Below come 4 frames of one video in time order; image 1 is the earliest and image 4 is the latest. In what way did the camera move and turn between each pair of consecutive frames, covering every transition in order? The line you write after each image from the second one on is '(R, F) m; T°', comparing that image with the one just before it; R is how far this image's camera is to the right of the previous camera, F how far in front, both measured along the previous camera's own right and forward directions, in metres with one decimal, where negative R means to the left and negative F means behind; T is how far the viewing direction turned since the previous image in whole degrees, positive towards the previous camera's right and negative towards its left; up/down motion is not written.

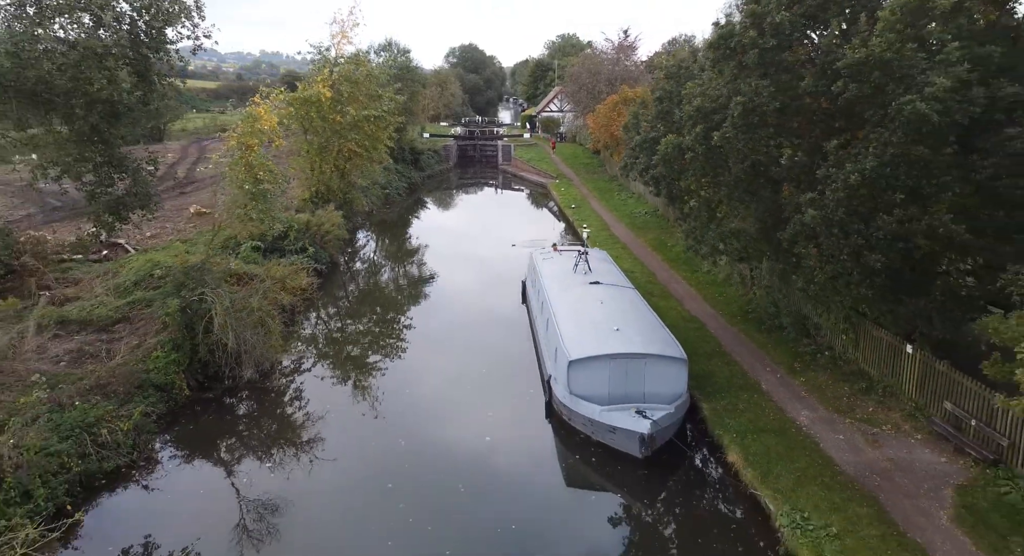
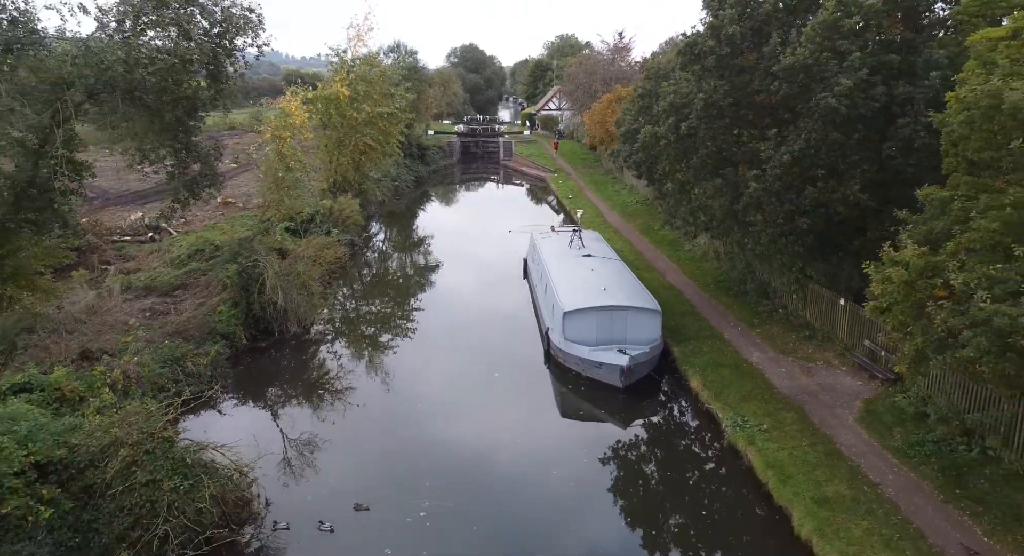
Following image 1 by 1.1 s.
(-0.1, -3.3) m; 0°
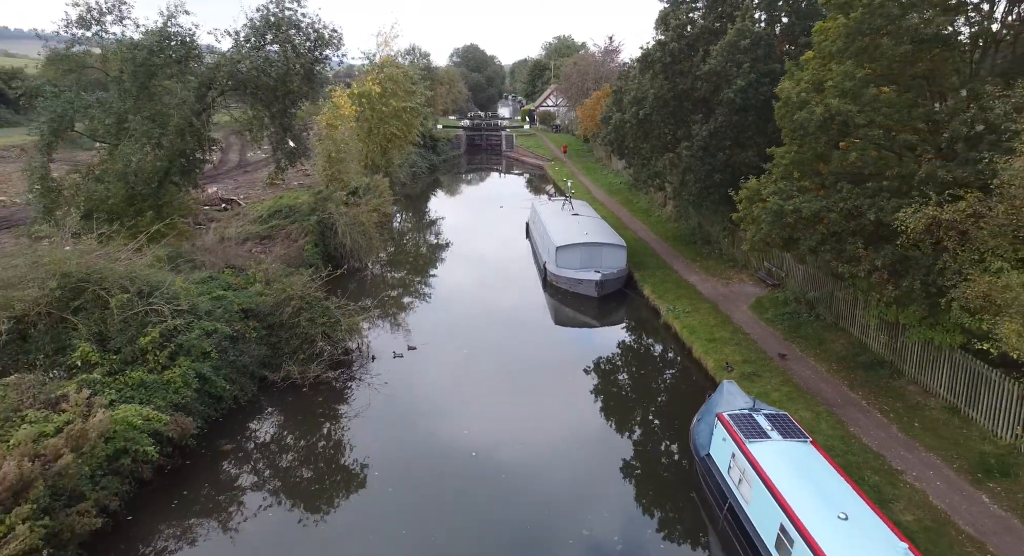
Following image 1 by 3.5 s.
(-0.3, -7.2) m; 0°
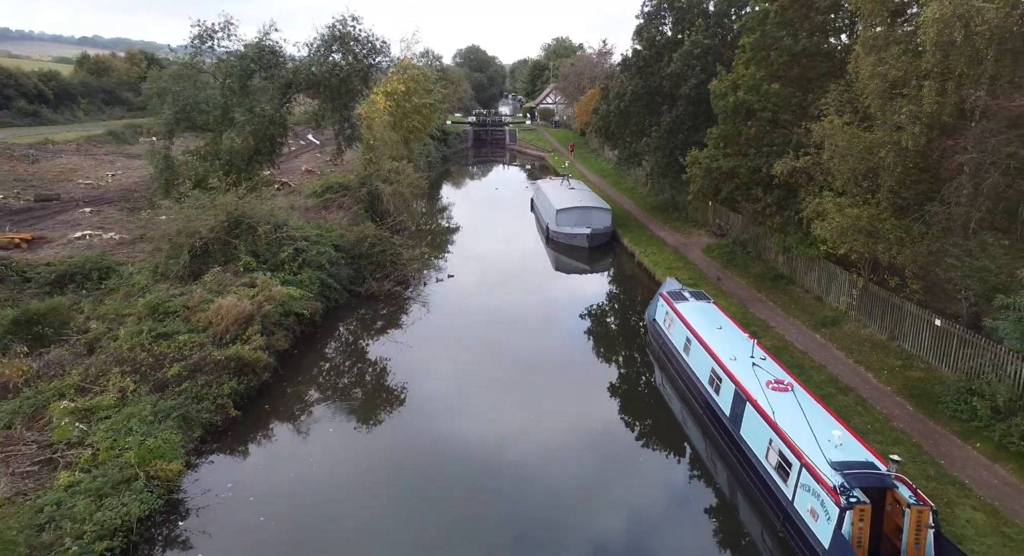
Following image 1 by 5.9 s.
(-0.5, -7.1) m; 0°
